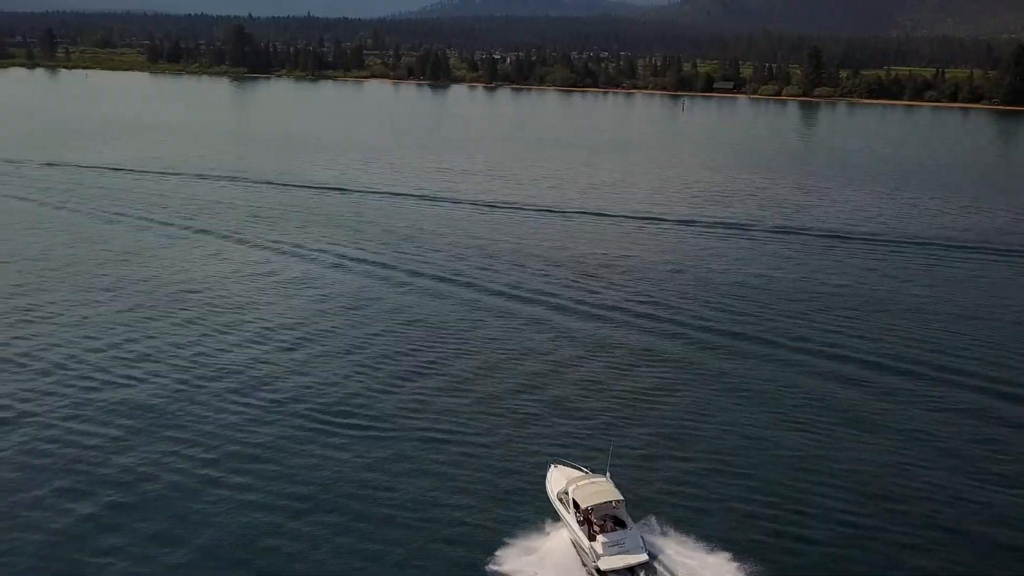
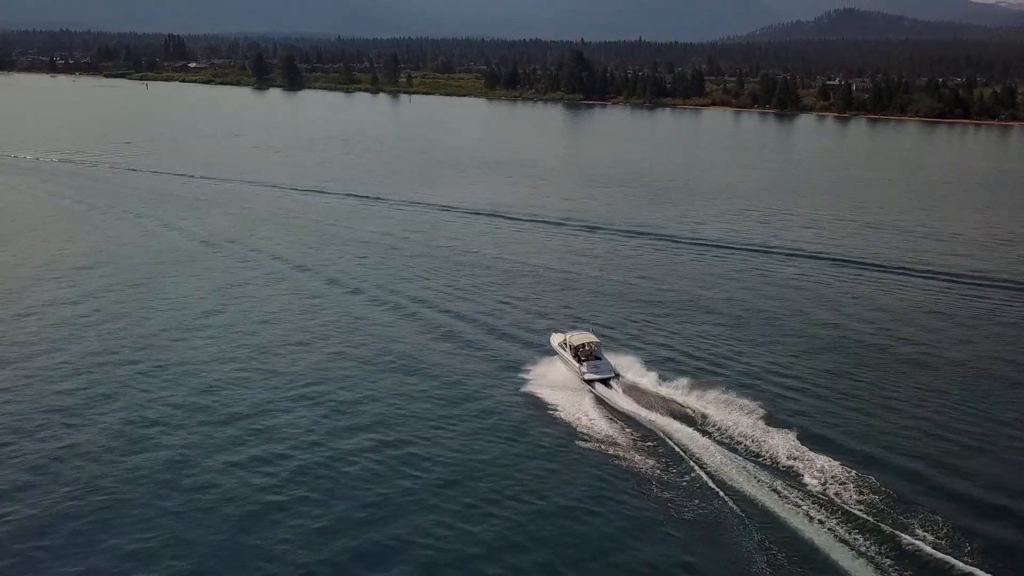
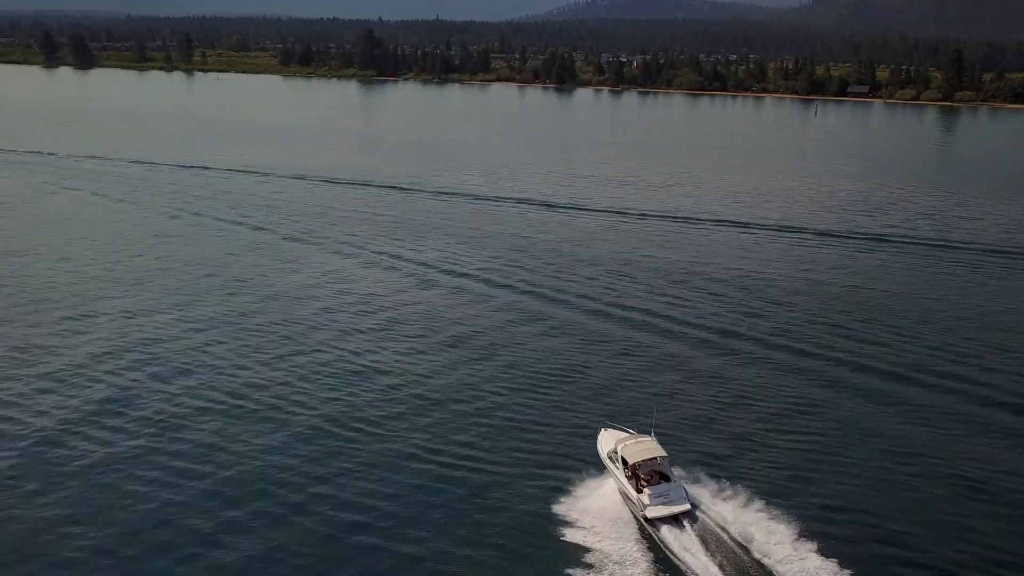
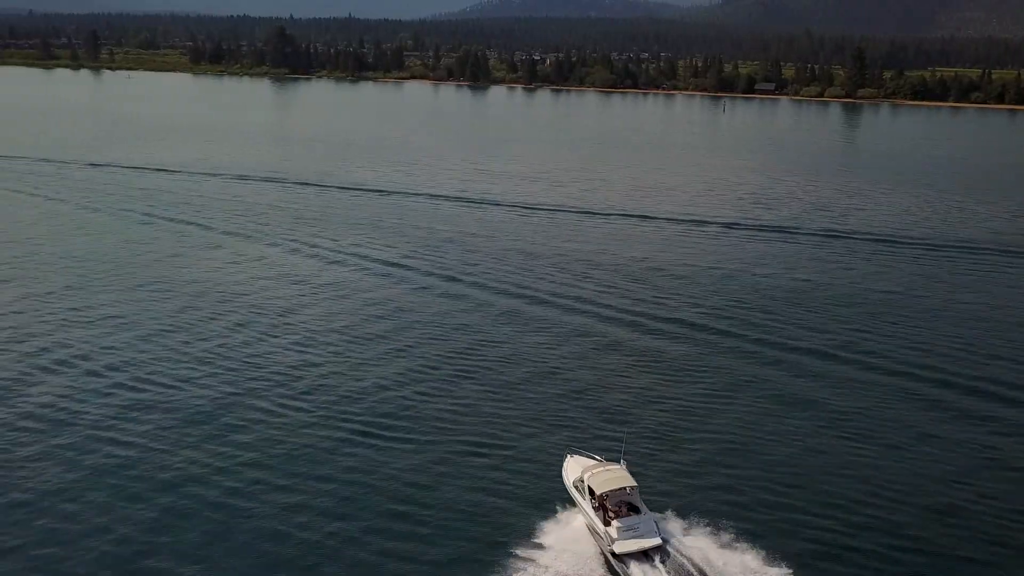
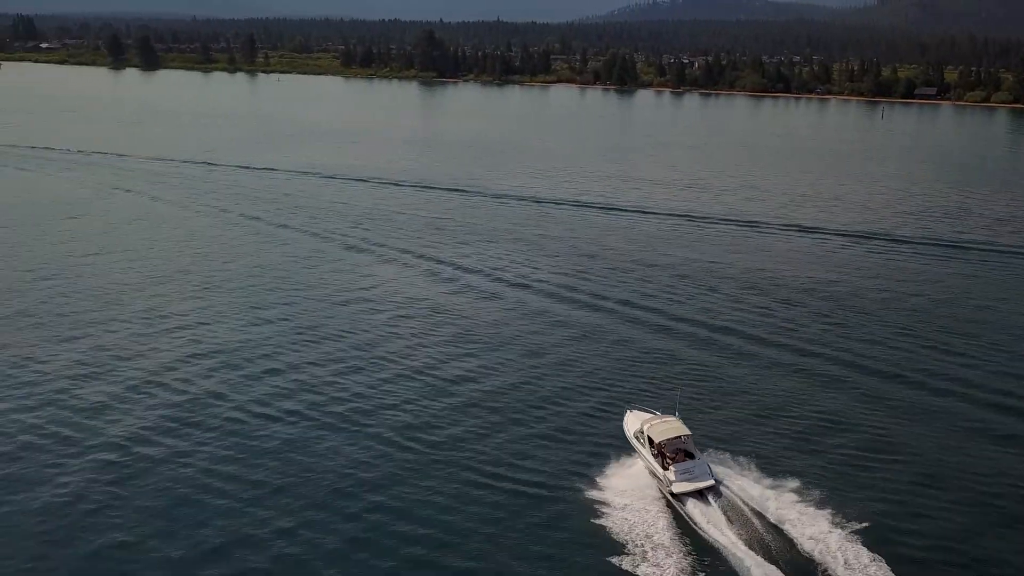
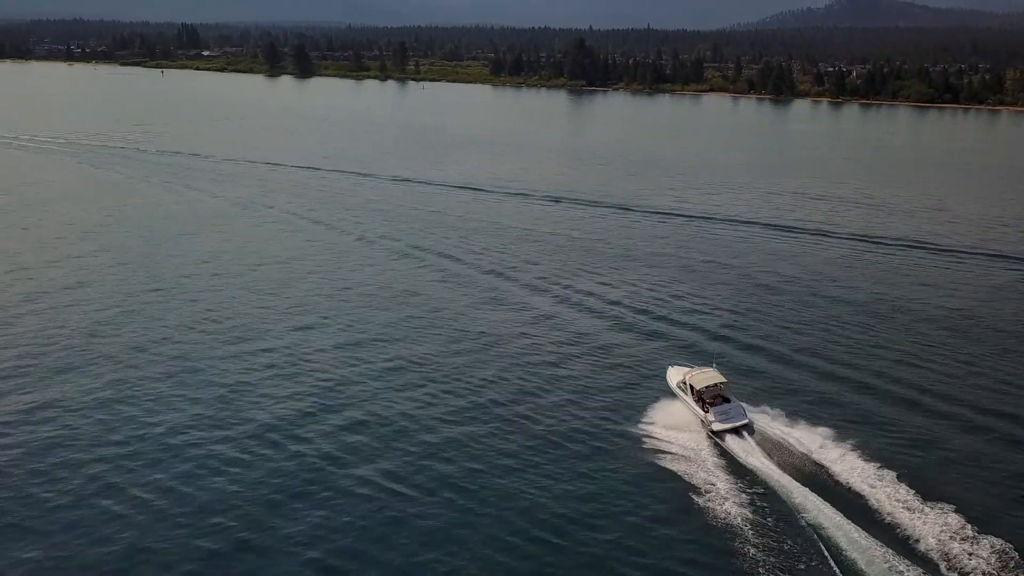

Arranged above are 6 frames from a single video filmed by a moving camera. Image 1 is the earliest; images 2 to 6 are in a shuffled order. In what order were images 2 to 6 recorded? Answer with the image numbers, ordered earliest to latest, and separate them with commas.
4, 3, 5, 6, 2
